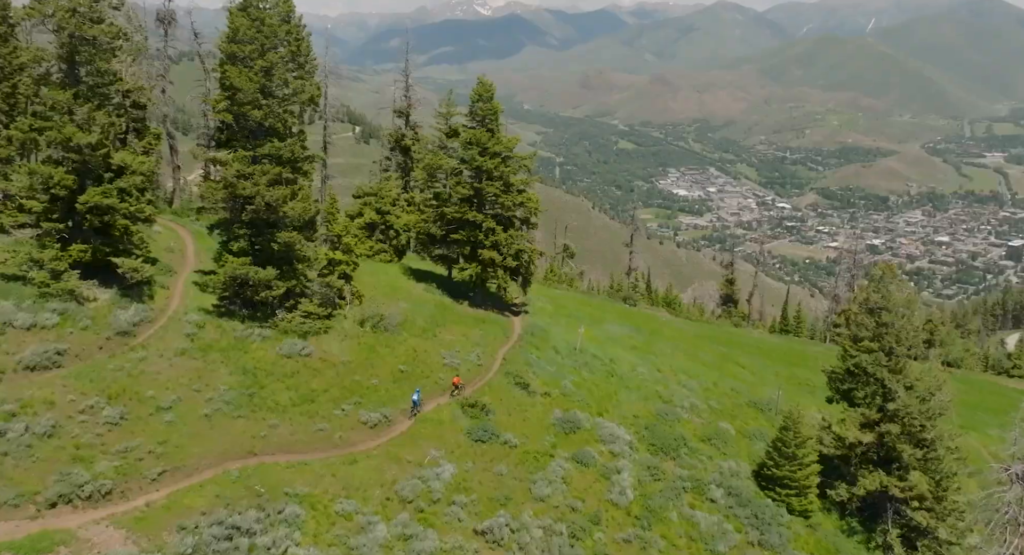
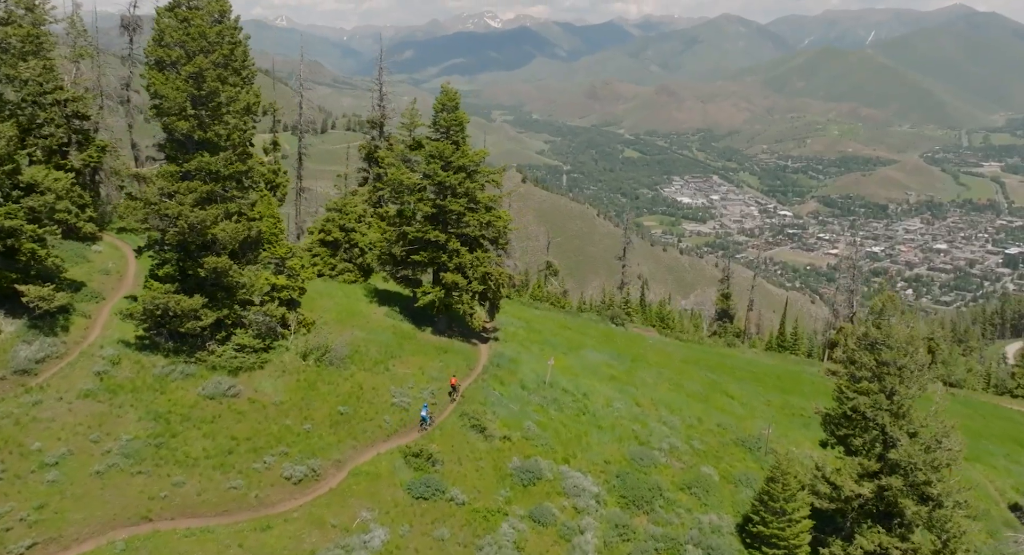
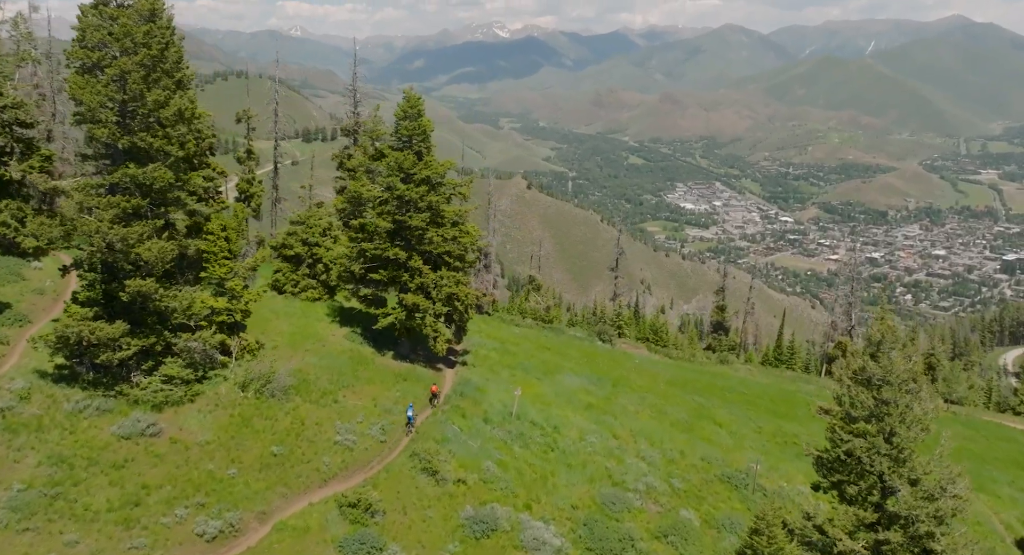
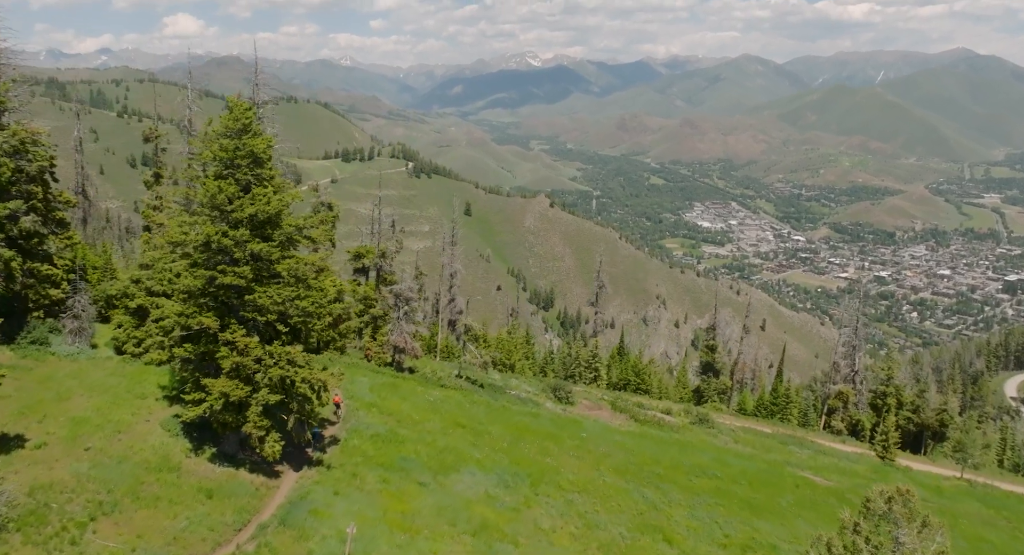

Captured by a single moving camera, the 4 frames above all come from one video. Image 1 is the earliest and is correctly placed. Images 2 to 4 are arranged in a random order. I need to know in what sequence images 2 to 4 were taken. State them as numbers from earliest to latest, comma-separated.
2, 3, 4
